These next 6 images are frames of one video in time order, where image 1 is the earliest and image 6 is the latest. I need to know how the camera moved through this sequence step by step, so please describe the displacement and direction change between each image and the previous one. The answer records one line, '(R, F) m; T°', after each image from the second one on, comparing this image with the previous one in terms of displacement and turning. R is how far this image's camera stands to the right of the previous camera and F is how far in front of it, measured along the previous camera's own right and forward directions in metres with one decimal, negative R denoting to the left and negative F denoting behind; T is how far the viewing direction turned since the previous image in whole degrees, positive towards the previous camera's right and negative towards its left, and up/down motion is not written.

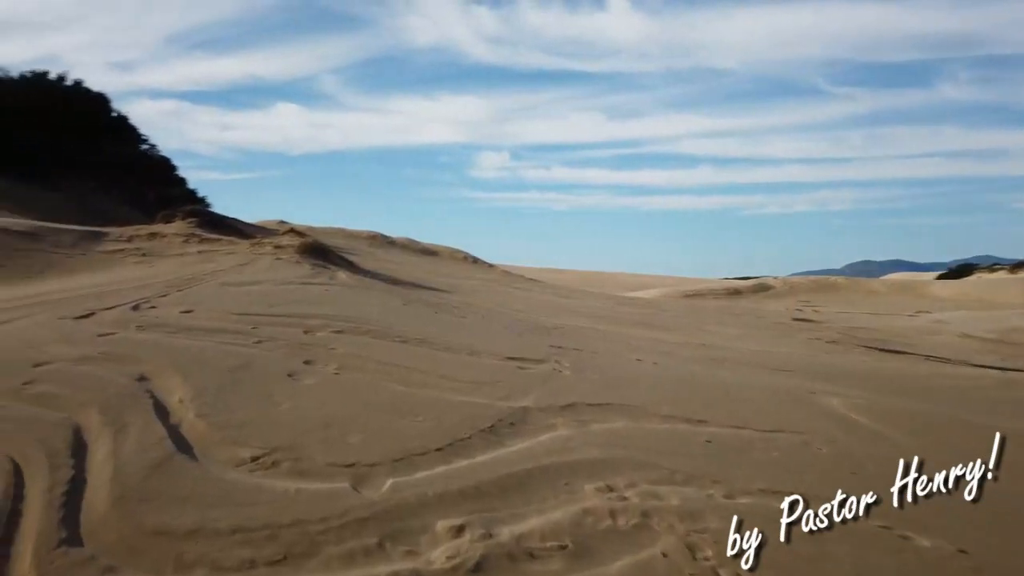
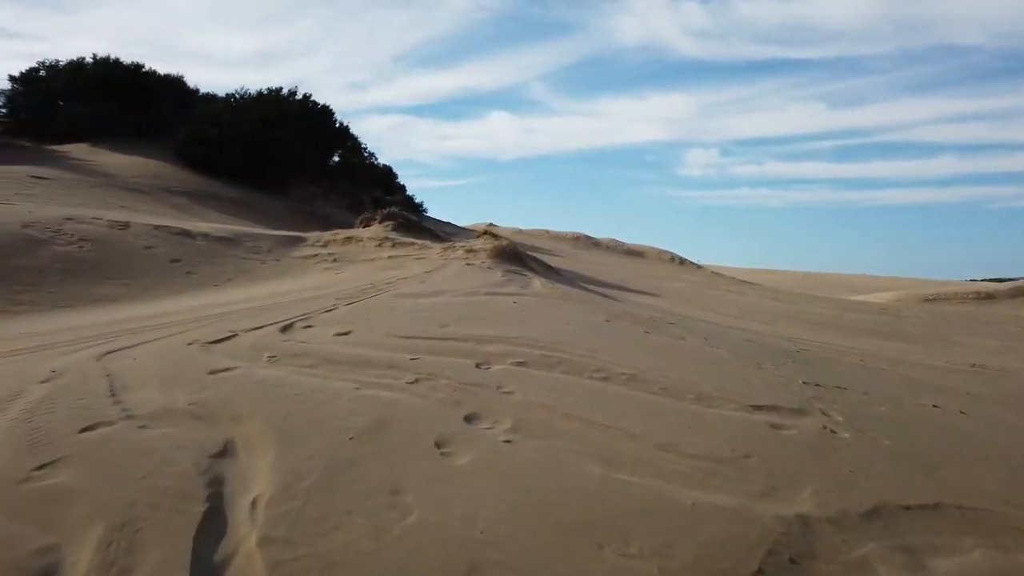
(-0.2, +1.4) m; -16°
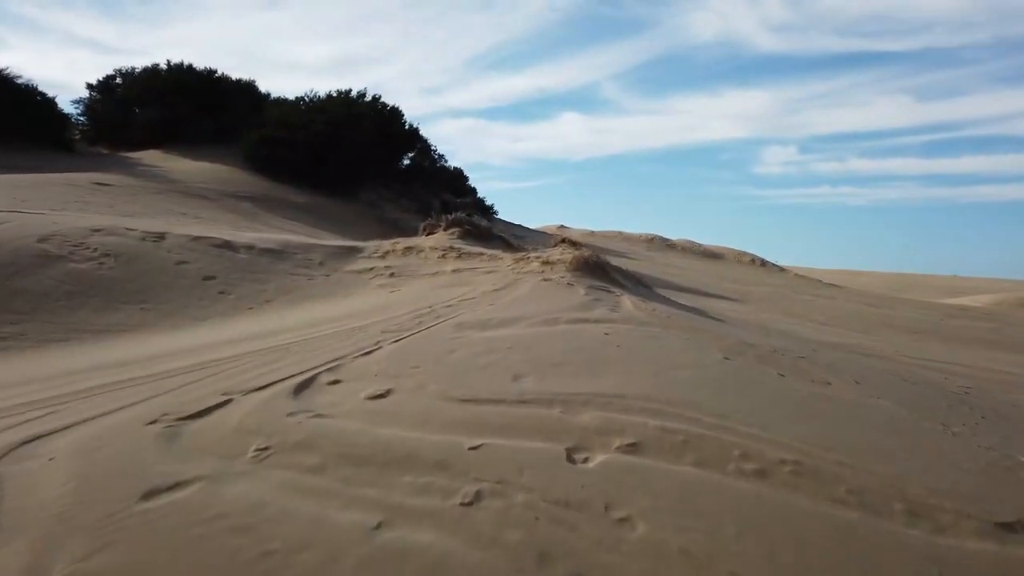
(-0.1, +1.3) m; -5°
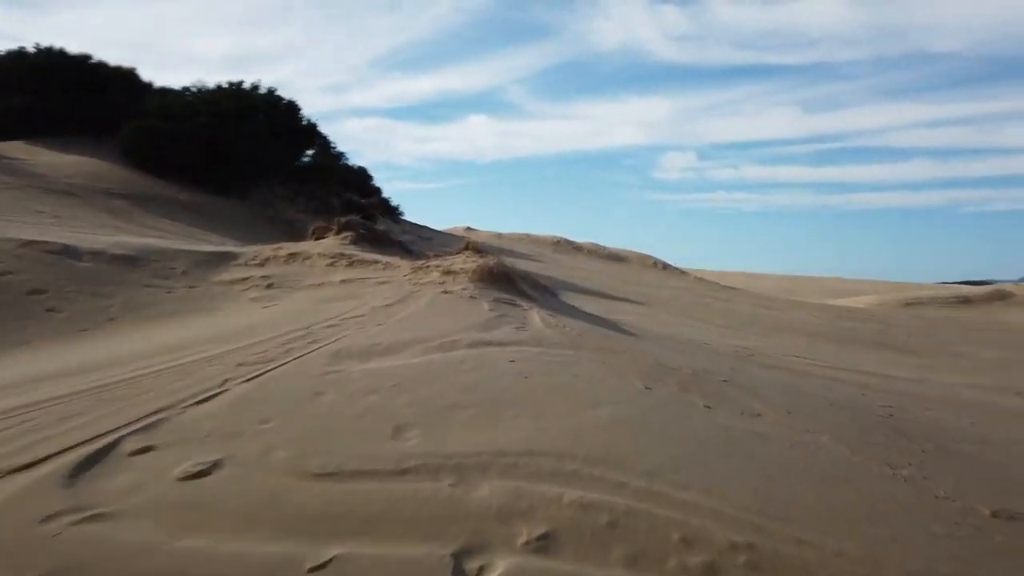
(+0.1, +0.7) m; +7°
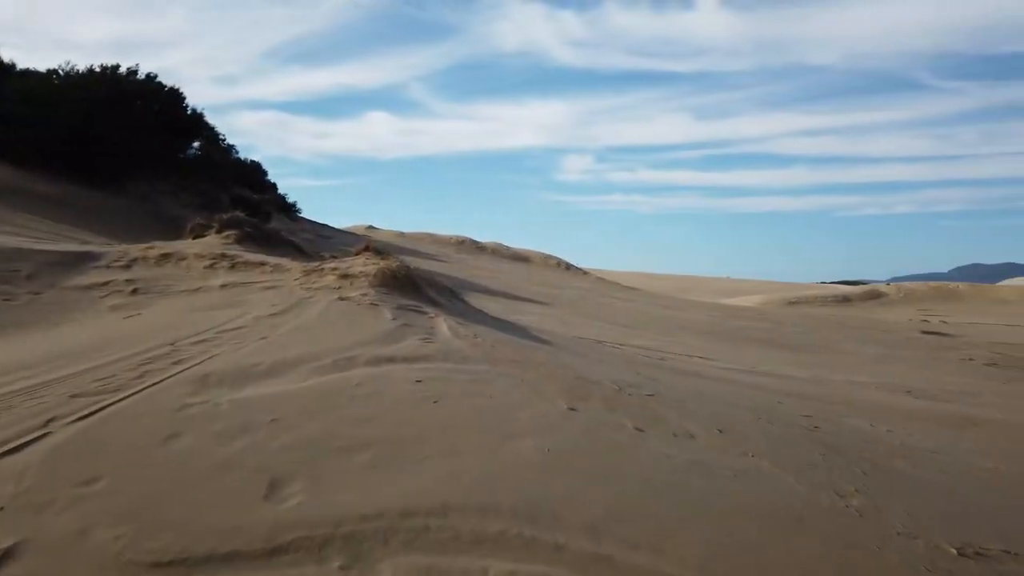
(0.0, +0.6) m; +8°
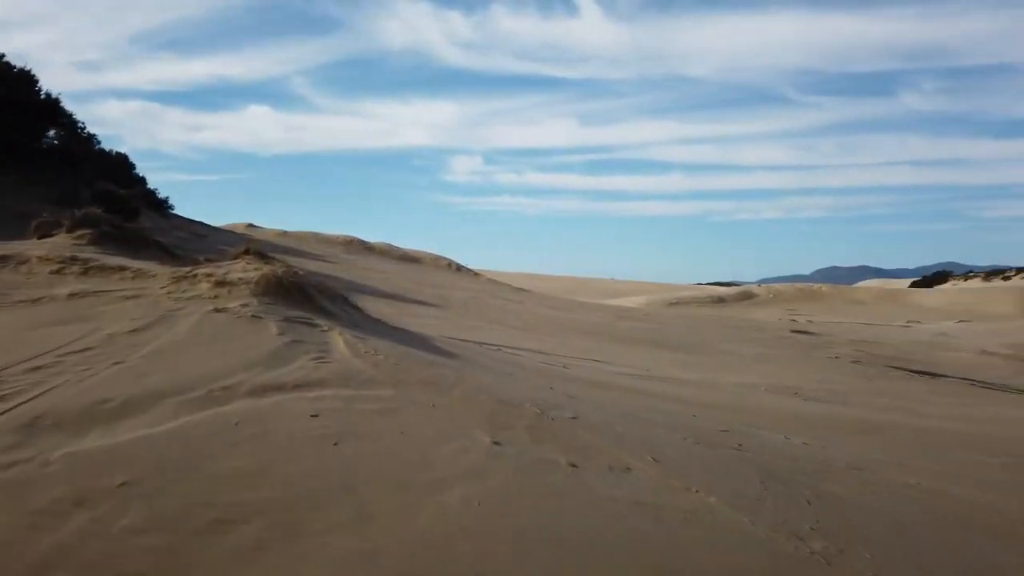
(-0.1, +0.5) m; +9°
